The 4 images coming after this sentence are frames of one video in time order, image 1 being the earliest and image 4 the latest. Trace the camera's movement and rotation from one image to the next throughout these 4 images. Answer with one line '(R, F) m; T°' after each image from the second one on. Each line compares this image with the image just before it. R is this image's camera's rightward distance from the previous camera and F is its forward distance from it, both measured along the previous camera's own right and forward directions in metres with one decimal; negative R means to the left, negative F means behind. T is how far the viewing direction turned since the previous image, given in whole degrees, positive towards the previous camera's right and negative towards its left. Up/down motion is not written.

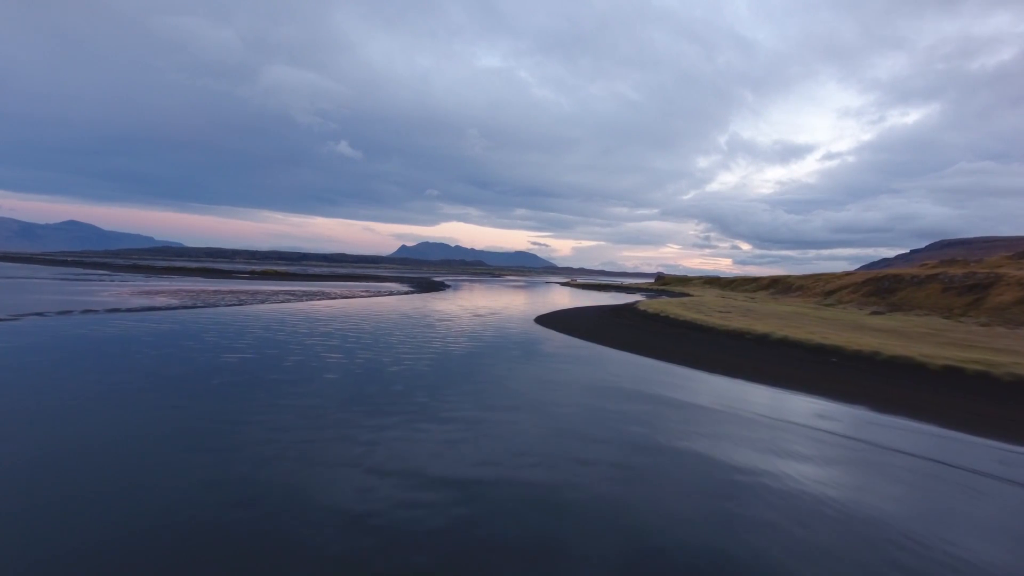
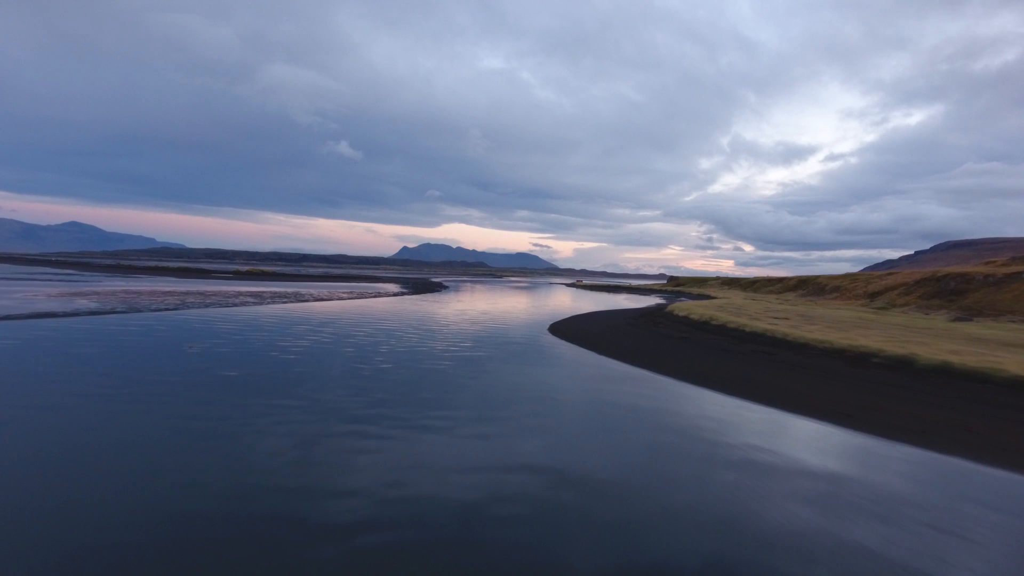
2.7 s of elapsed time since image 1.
(-0.1, +1.7) m; 0°
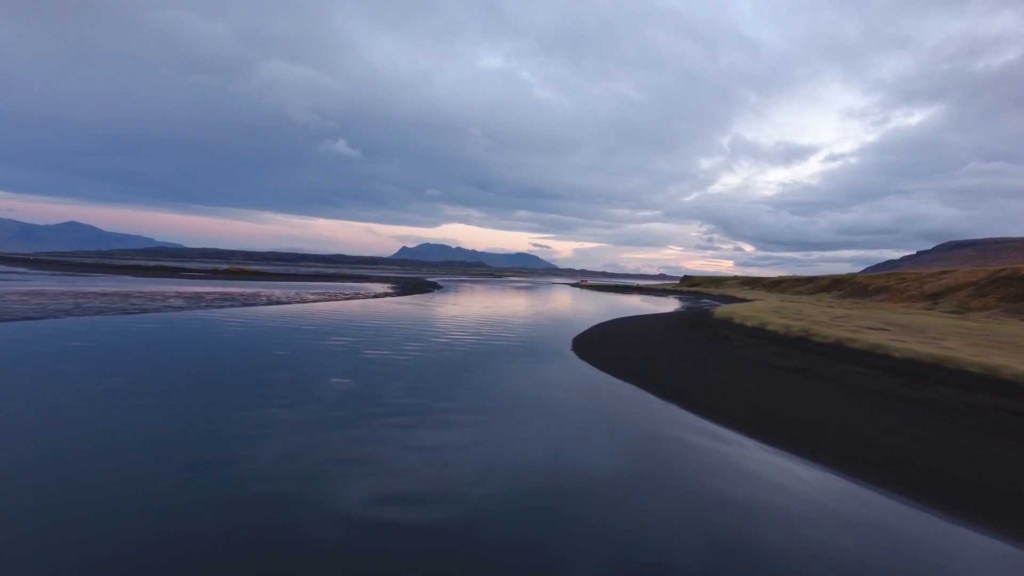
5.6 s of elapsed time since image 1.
(-0.1, +1.8) m; 0°
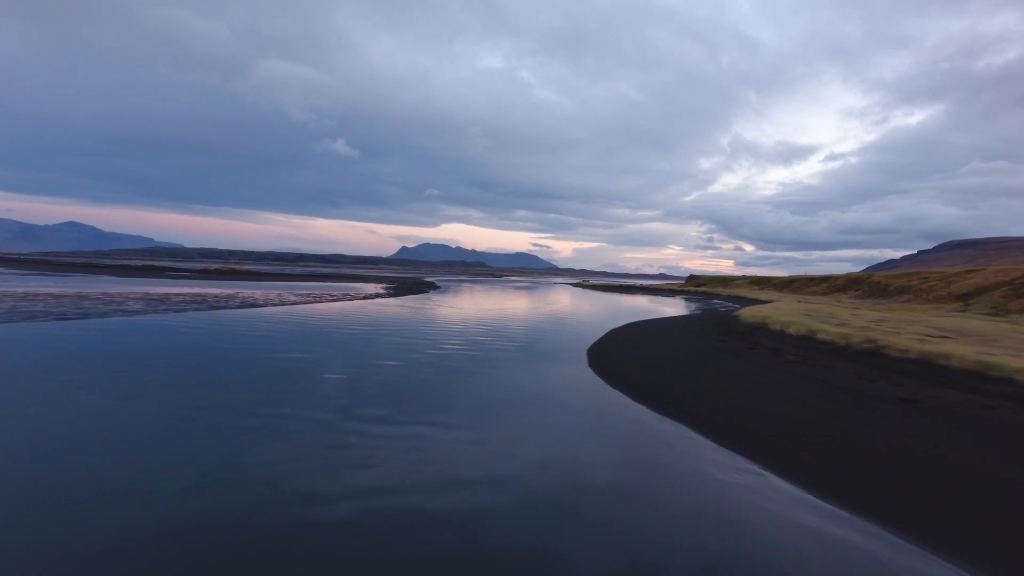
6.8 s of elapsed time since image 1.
(0.0, +0.7) m; 0°
